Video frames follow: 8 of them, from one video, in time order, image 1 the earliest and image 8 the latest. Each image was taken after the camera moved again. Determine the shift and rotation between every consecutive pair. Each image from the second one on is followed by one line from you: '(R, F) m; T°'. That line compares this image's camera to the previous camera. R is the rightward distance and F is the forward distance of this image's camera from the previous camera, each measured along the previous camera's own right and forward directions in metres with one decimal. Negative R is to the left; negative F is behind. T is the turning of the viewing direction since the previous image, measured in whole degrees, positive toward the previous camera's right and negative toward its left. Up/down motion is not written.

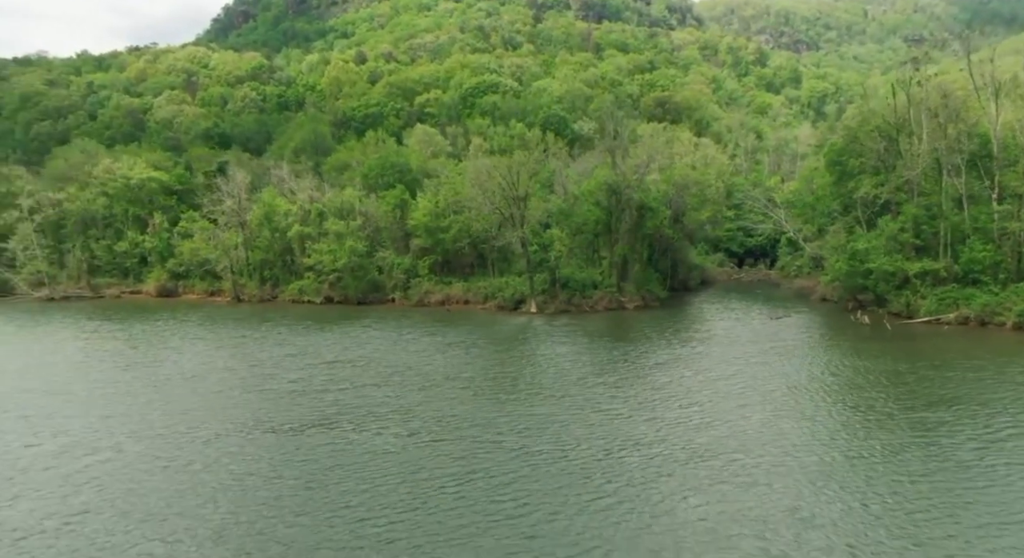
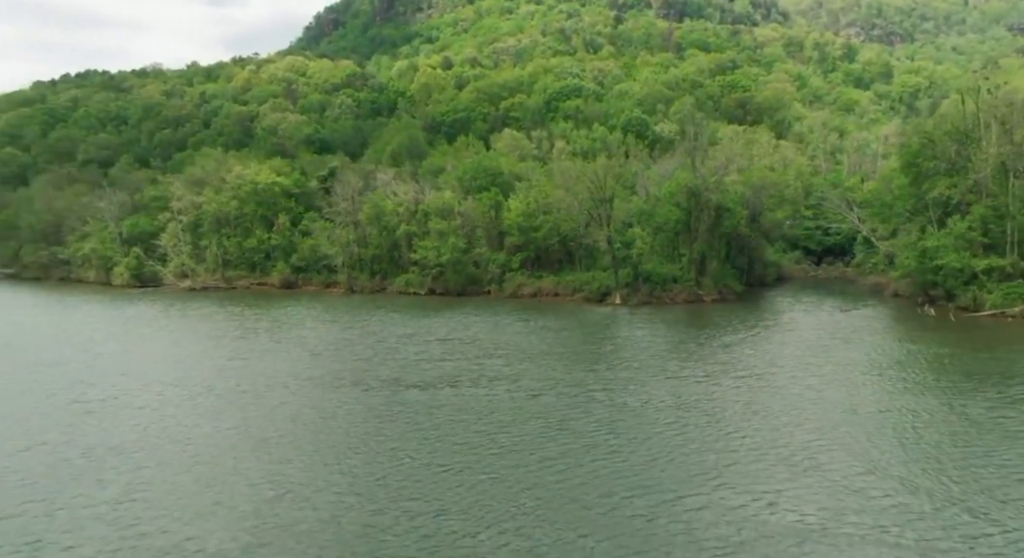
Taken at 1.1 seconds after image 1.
(-0.7, -6.8) m; -5°
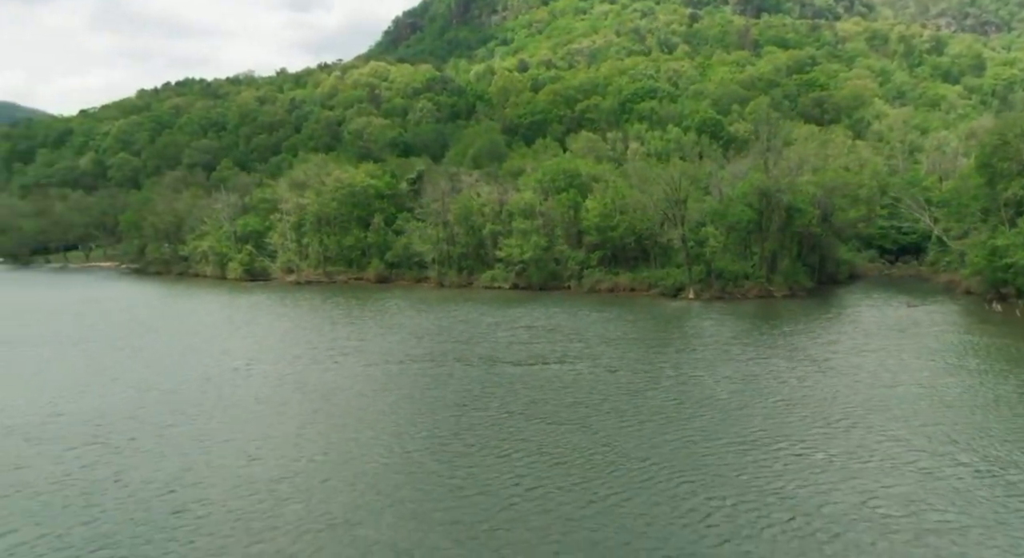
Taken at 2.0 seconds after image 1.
(-0.6, -5.3) m; -5°
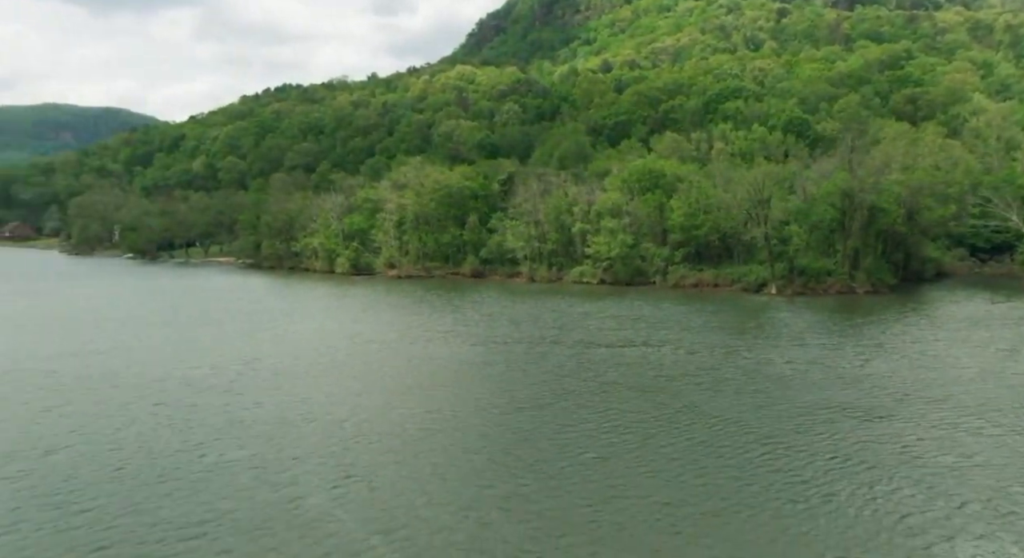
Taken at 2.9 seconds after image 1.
(-0.7, -5.0) m; -6°
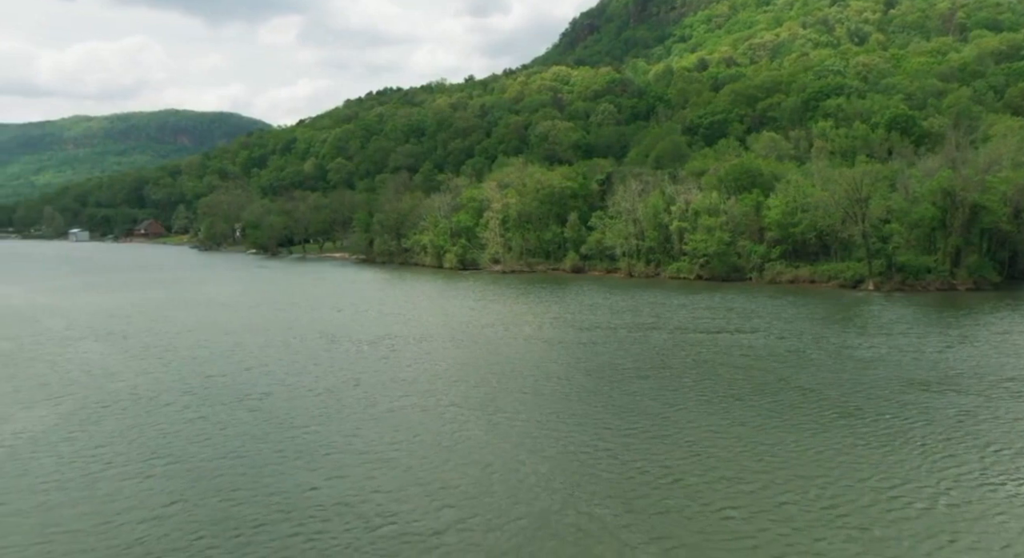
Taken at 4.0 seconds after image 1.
(-0.8, -4.6) m; -6°
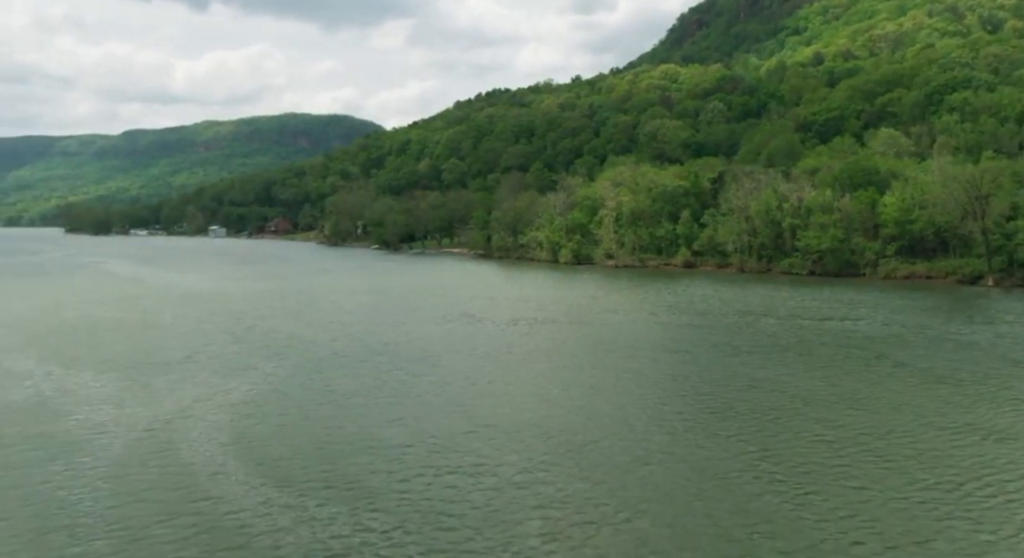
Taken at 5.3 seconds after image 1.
(-1.0, -4.9) m; -7°
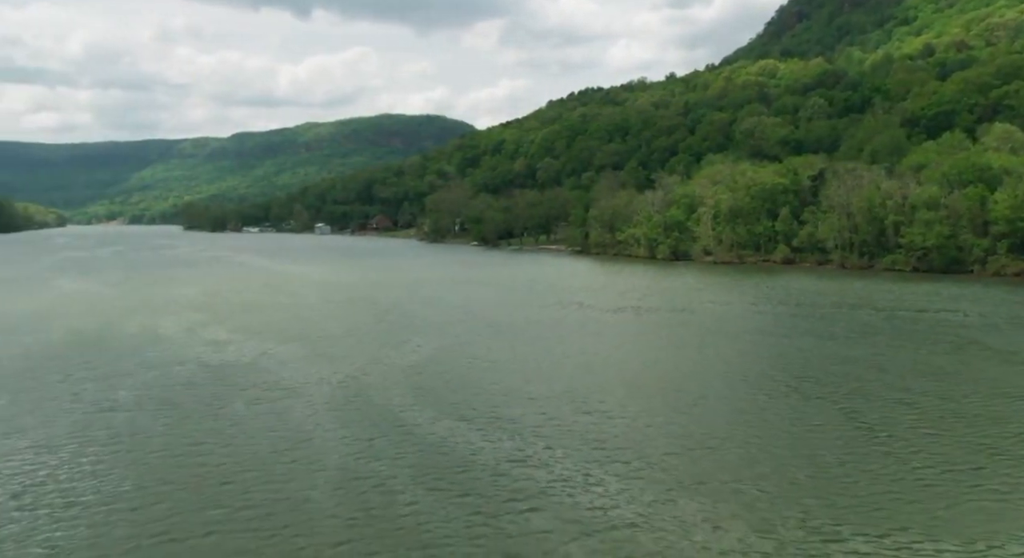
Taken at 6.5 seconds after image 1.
(-0.9, -3.6) m; -6°
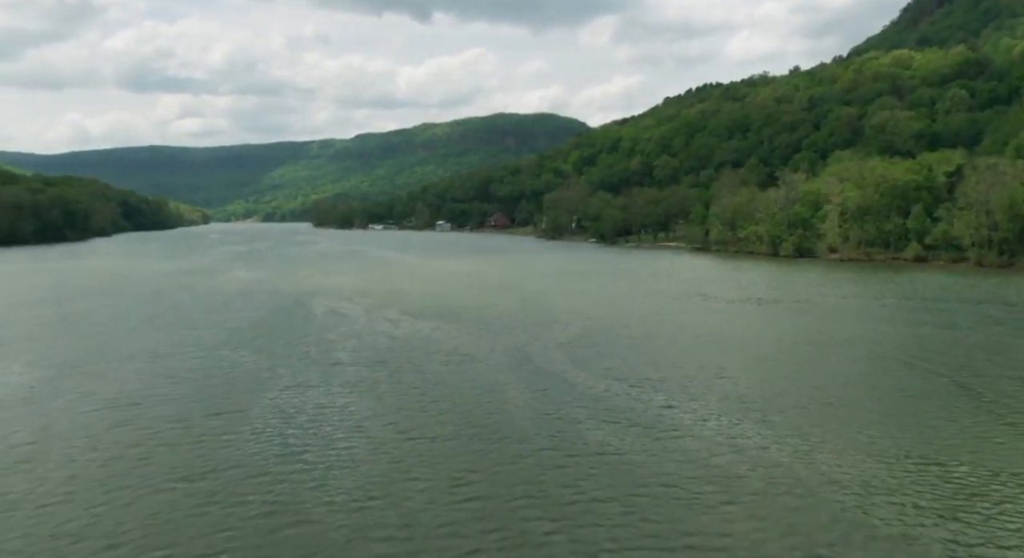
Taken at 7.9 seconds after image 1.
(-0.8, -3.2) m; -8°
